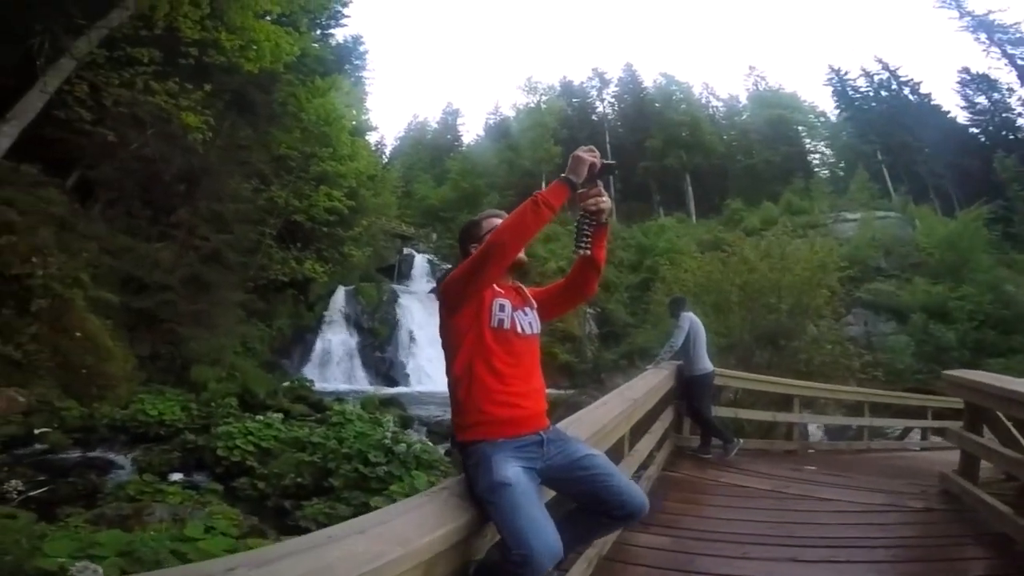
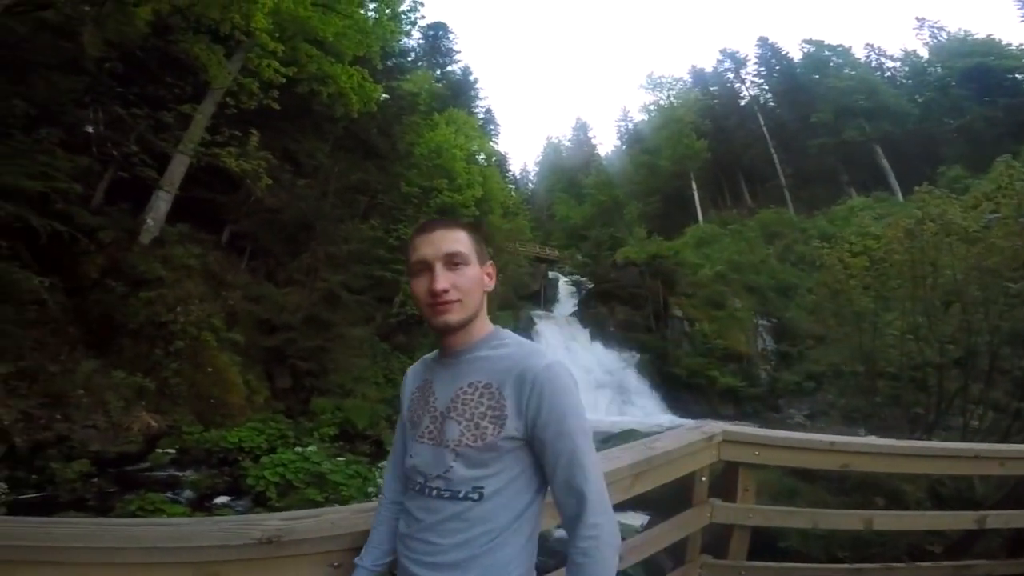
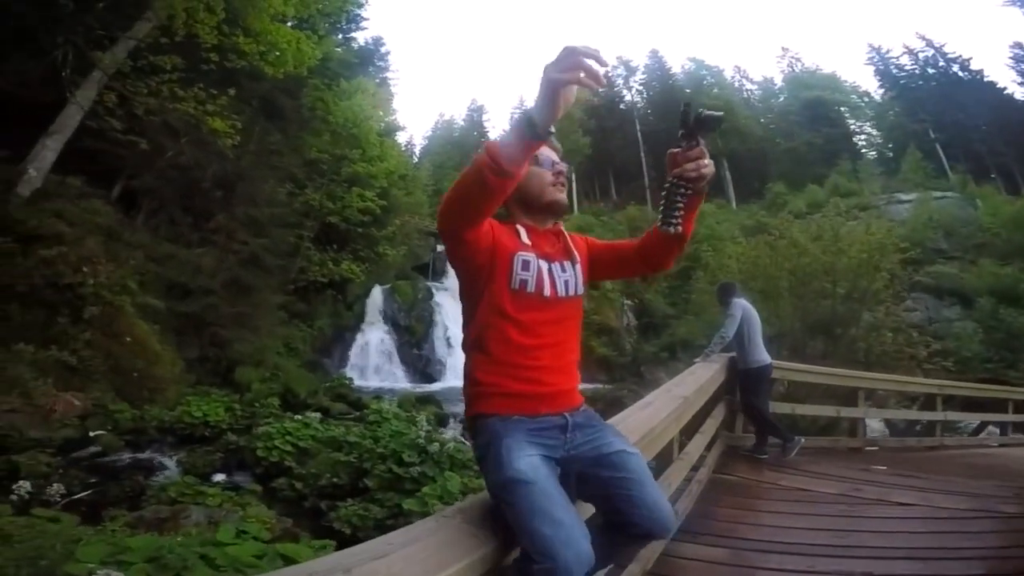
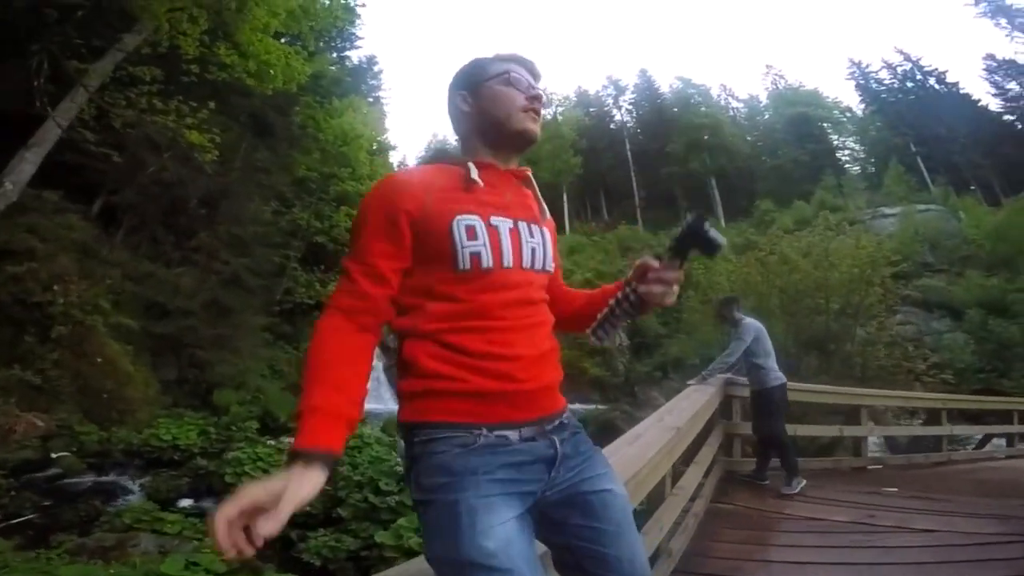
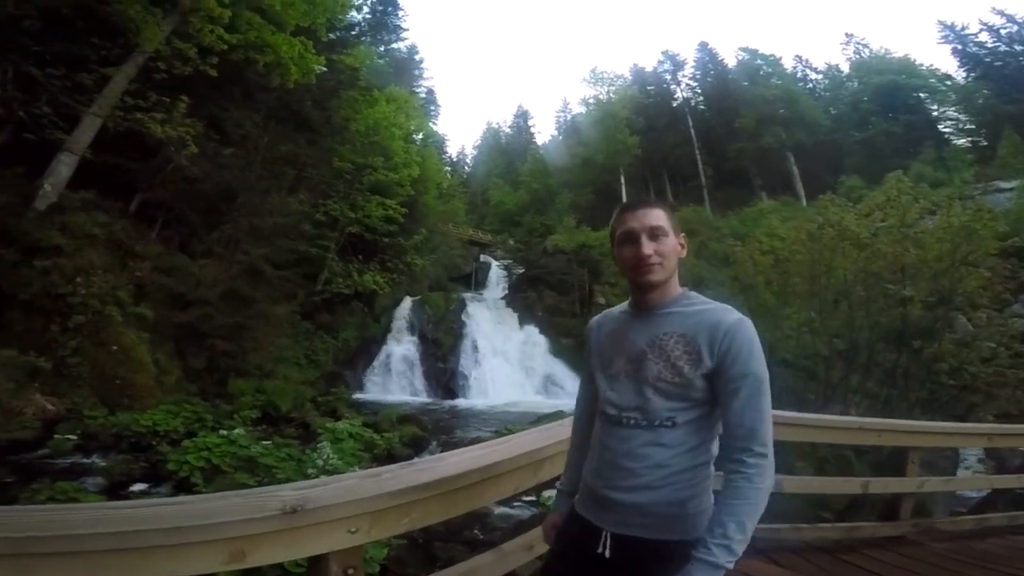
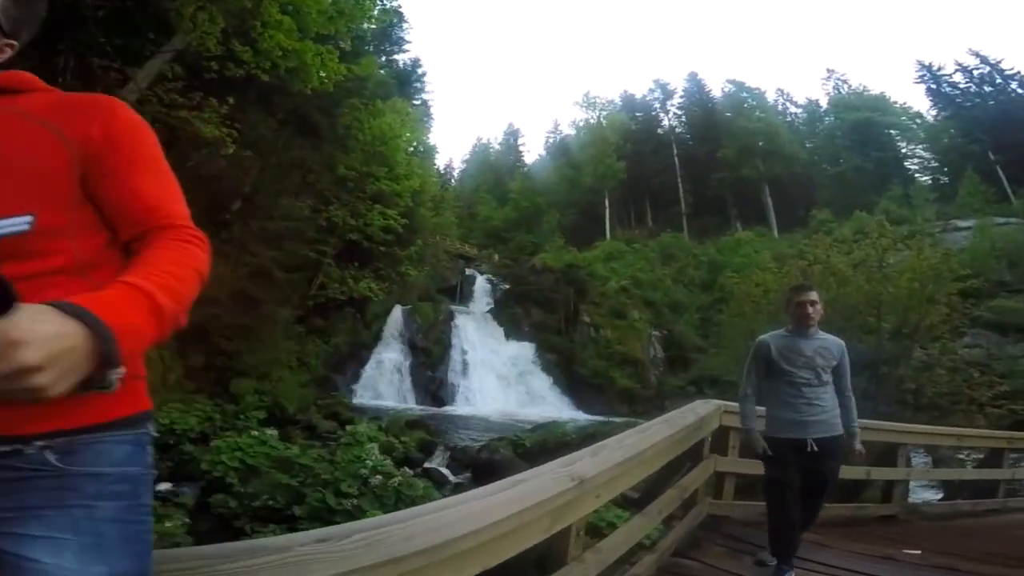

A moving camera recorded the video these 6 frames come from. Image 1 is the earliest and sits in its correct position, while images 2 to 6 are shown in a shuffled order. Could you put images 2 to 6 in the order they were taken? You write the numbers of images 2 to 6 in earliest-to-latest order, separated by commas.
3, 4, 6, 5, 2
